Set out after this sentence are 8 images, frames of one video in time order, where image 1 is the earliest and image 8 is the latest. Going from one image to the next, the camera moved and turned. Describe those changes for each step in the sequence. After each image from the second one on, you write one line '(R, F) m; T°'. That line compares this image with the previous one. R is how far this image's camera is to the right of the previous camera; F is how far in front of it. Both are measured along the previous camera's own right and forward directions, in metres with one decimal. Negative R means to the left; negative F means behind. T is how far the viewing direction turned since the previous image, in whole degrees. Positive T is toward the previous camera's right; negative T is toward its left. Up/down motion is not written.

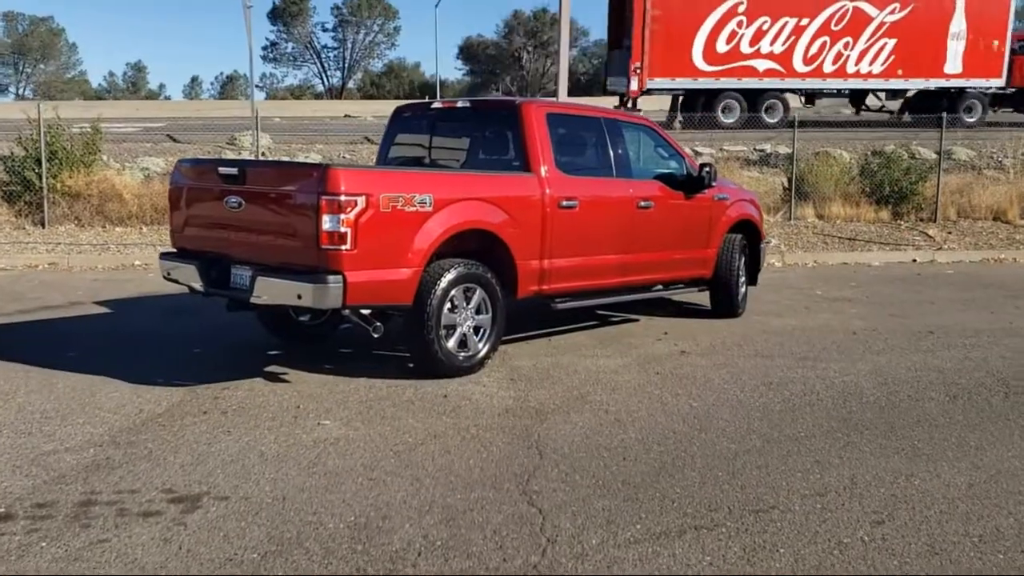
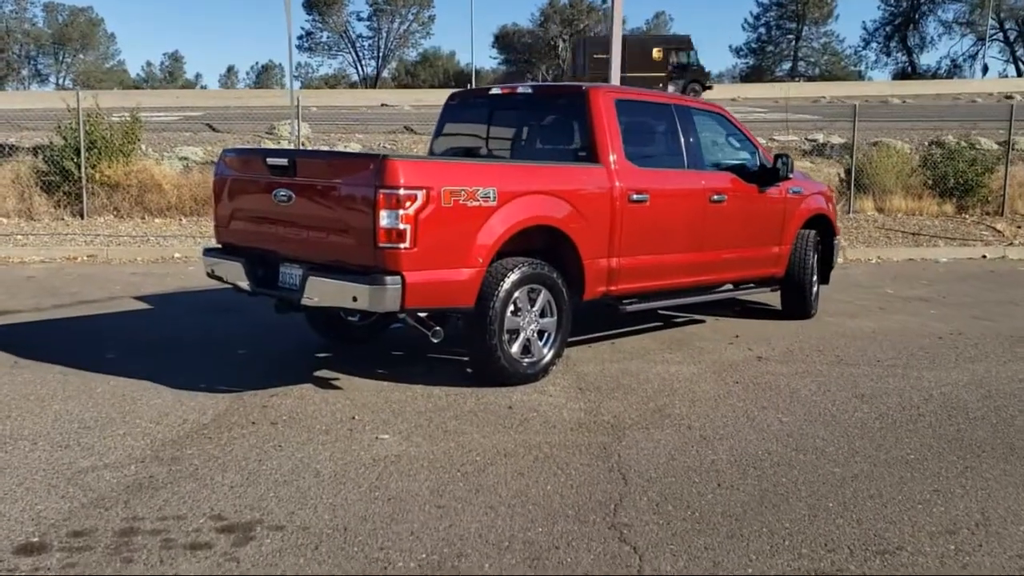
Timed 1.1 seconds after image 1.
(-0.3, +0.6) m; -2°
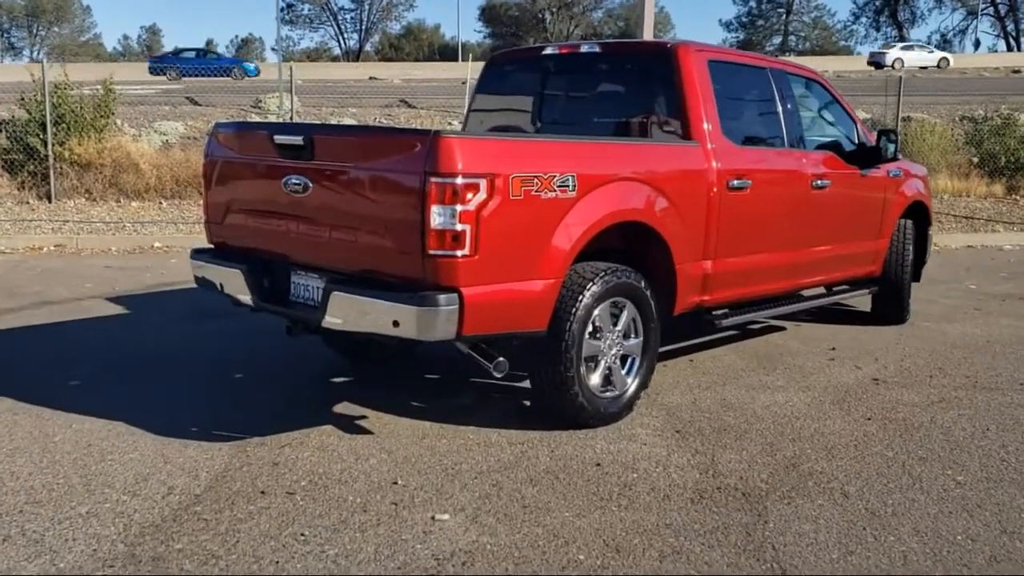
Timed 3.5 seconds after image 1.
(-0.6, +1.6) m; +1°
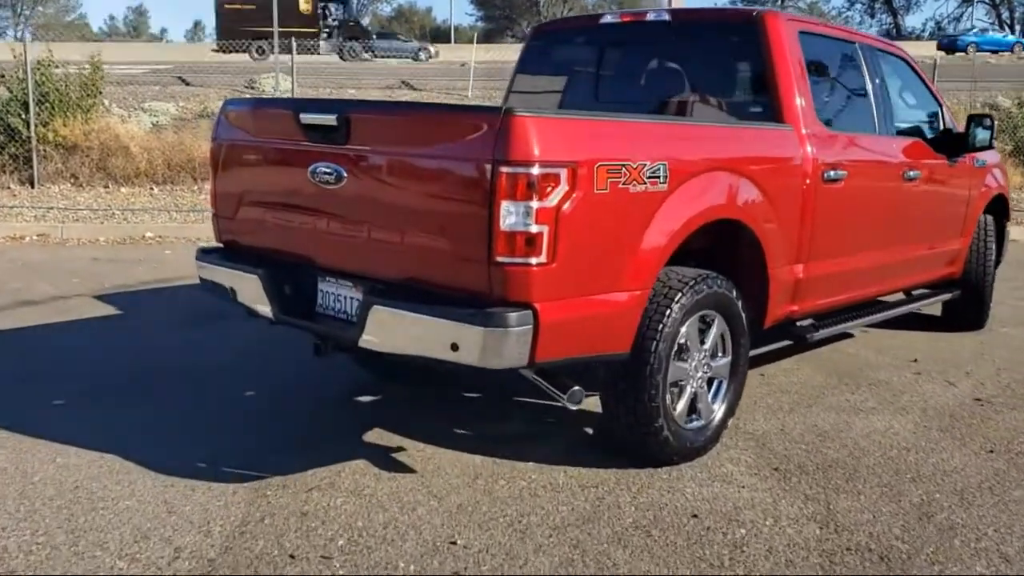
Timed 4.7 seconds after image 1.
(-0.4, +0.9) m; +1°
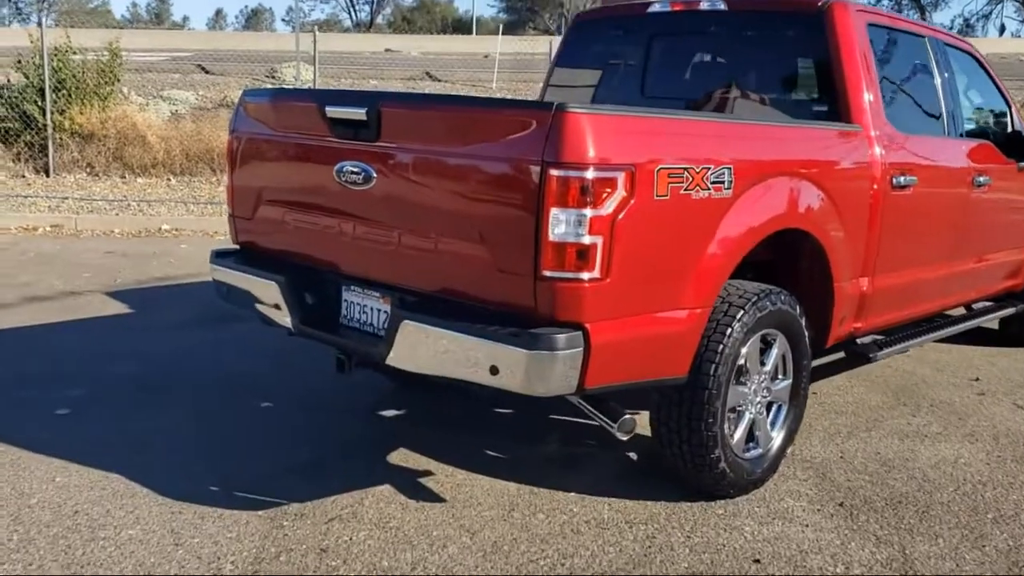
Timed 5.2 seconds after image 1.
(-0.1, +0.4) m; -1°
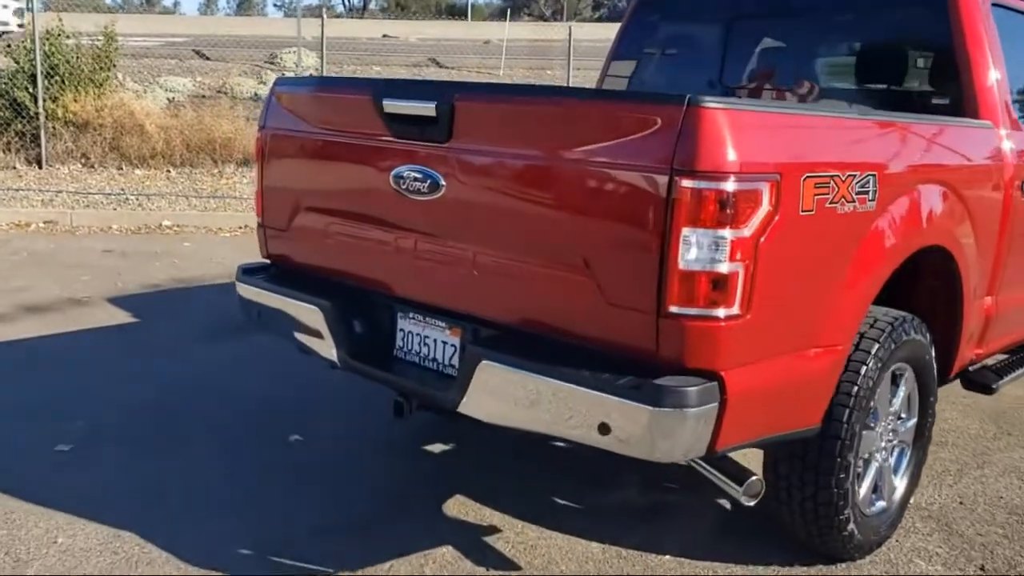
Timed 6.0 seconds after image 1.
(-0.4, +0.7) m; 0°
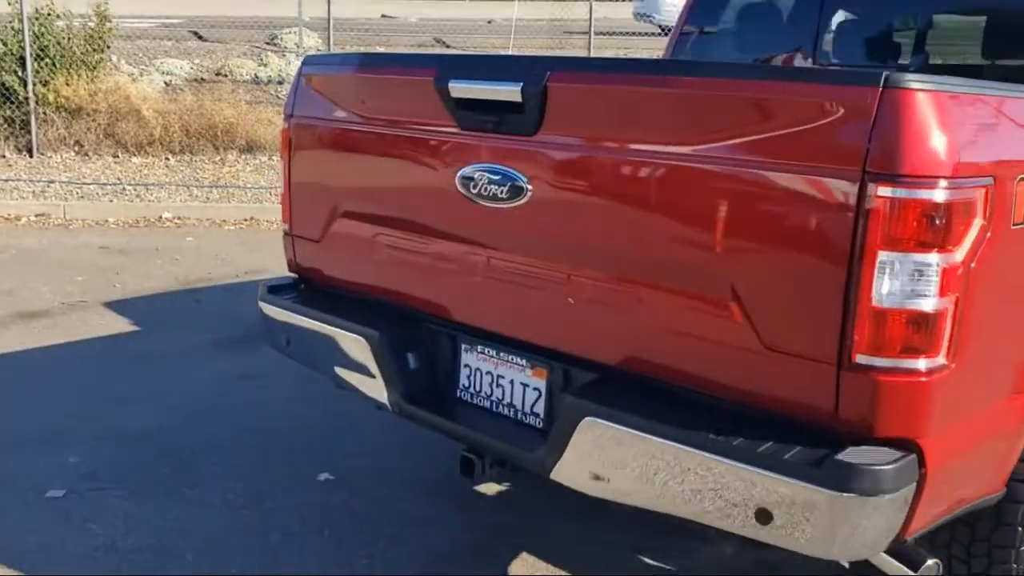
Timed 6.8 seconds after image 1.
(-0.3, +0.7) m; 0°
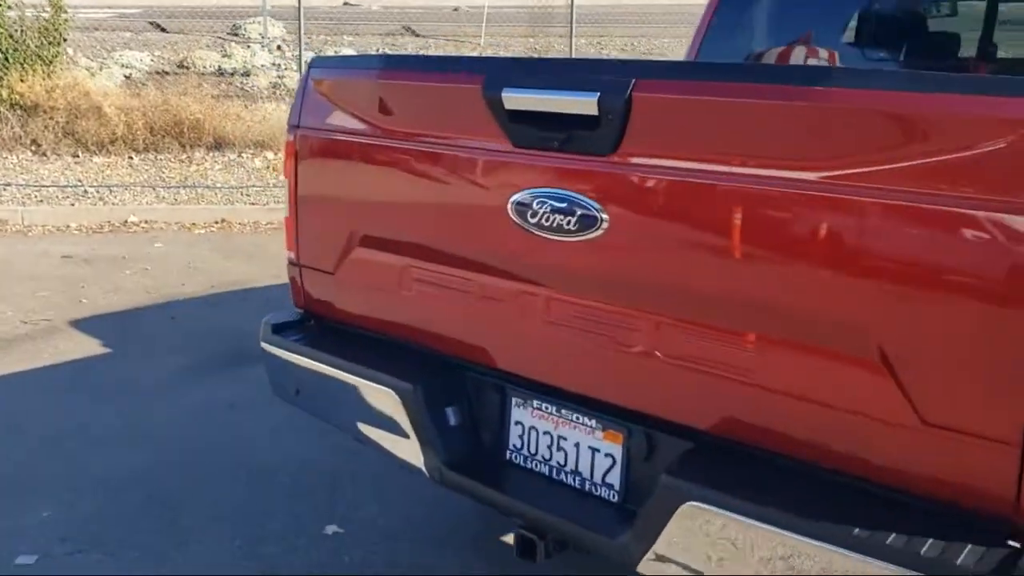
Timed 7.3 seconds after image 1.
(-0.2, +0.4) m; +2°
